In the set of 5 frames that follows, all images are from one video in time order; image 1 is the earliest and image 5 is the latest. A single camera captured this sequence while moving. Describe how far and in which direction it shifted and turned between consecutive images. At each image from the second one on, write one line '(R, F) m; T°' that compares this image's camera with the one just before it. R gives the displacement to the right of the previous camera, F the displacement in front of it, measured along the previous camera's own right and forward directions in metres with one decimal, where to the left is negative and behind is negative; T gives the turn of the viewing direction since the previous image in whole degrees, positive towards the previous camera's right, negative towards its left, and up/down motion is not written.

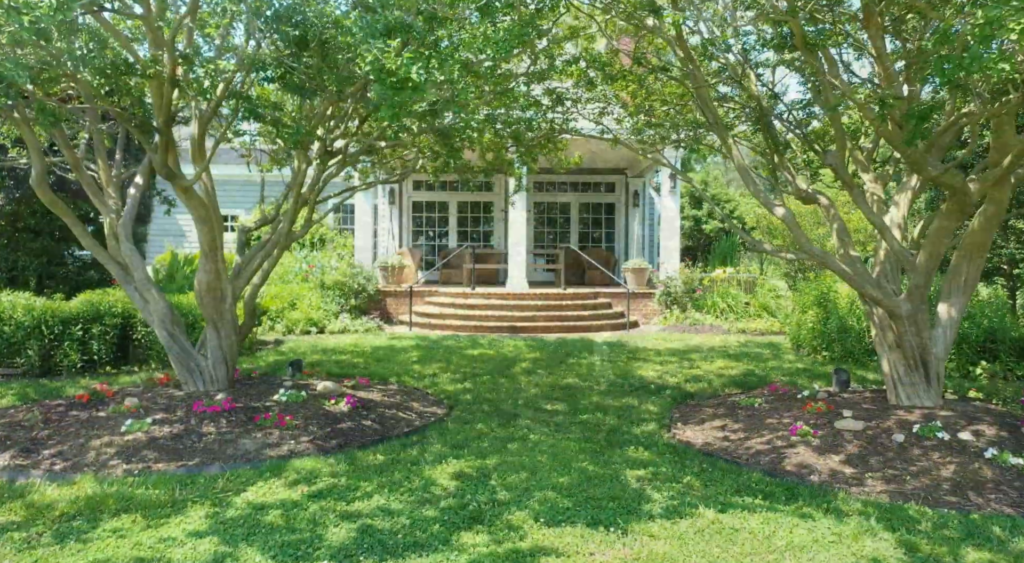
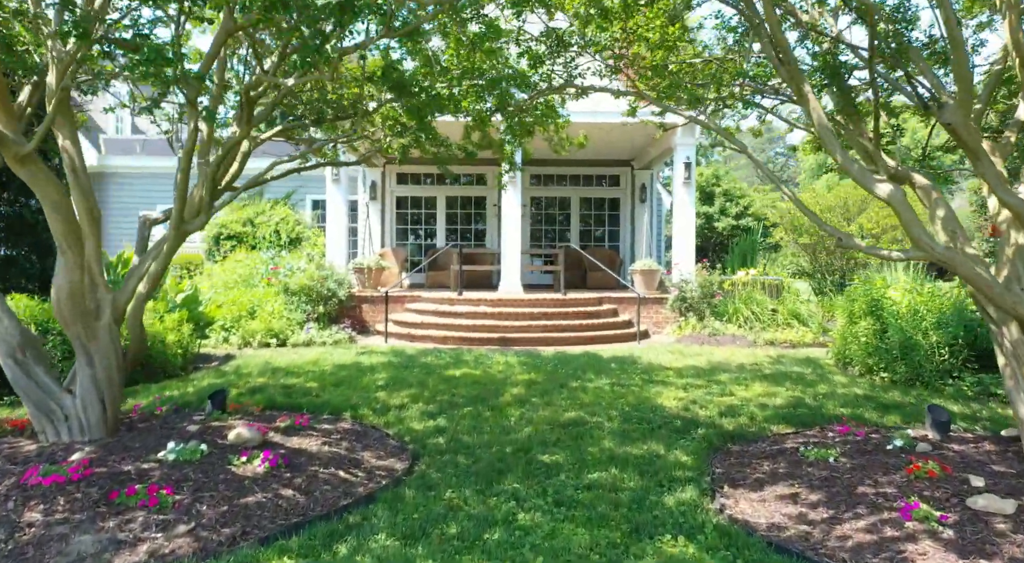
(+0.1, +1.5) m; 0°
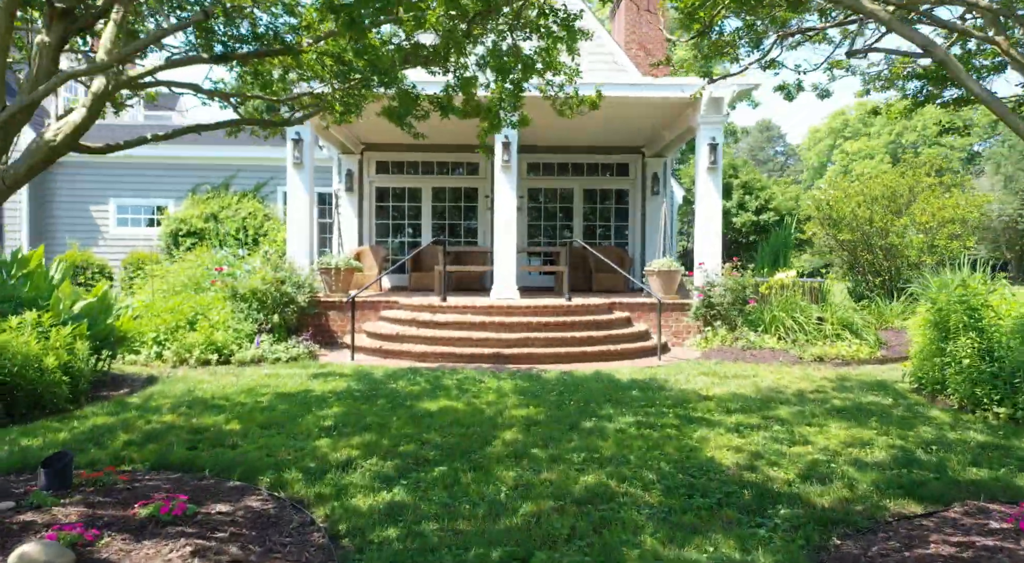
(0.0, +1.7) m; 0°
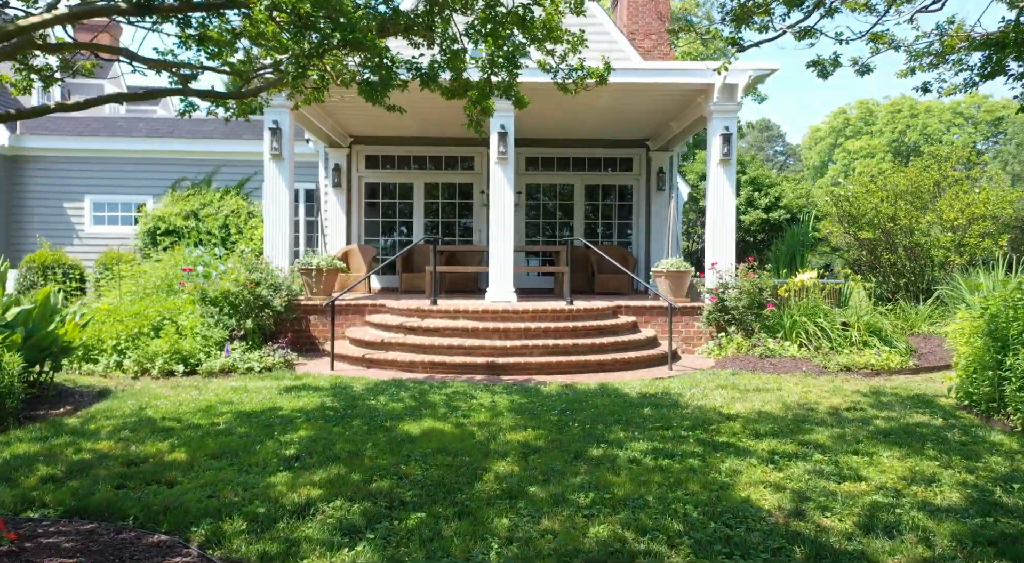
(0.0, +0.7) m; 0°
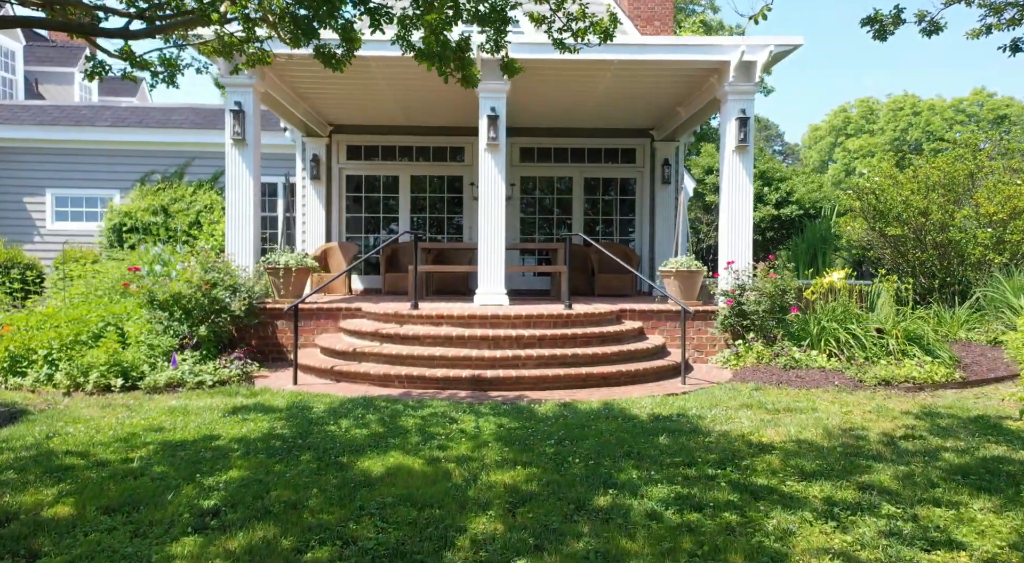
(+0.1, +0.9) m; 0°
